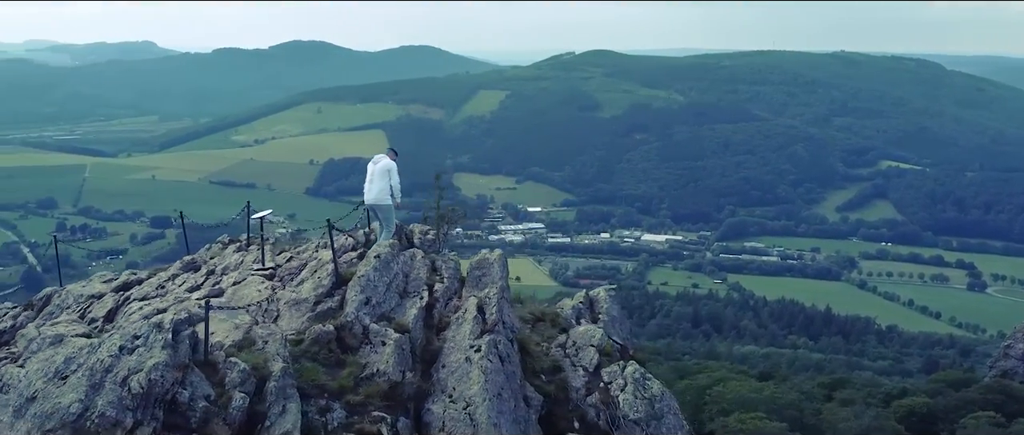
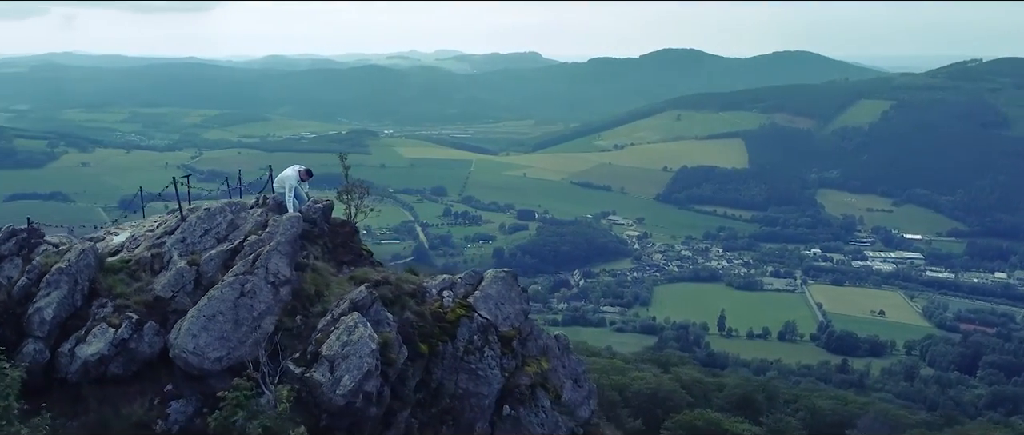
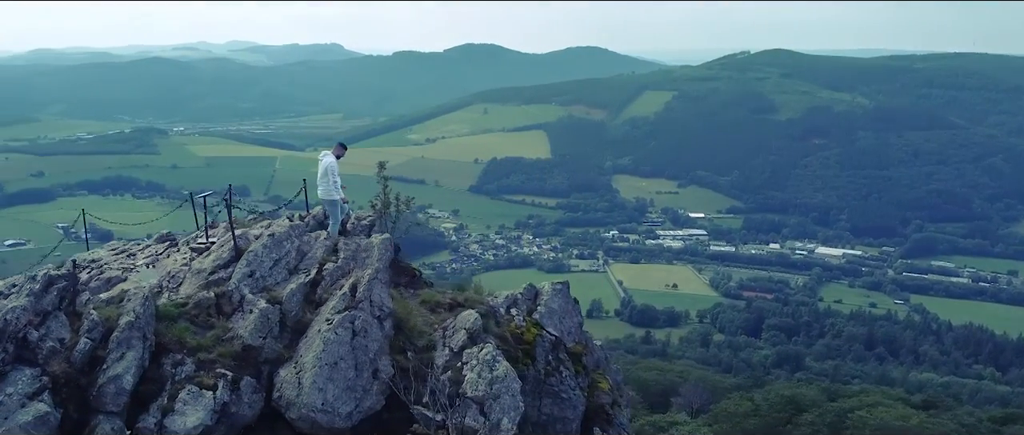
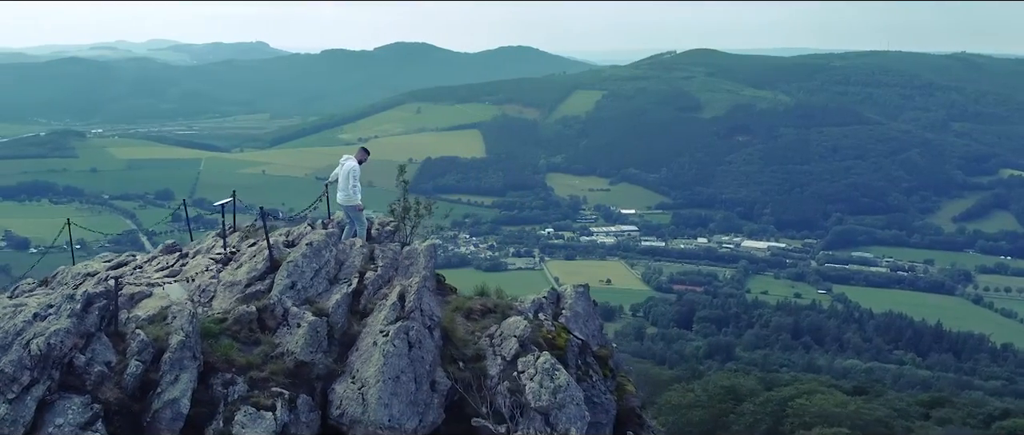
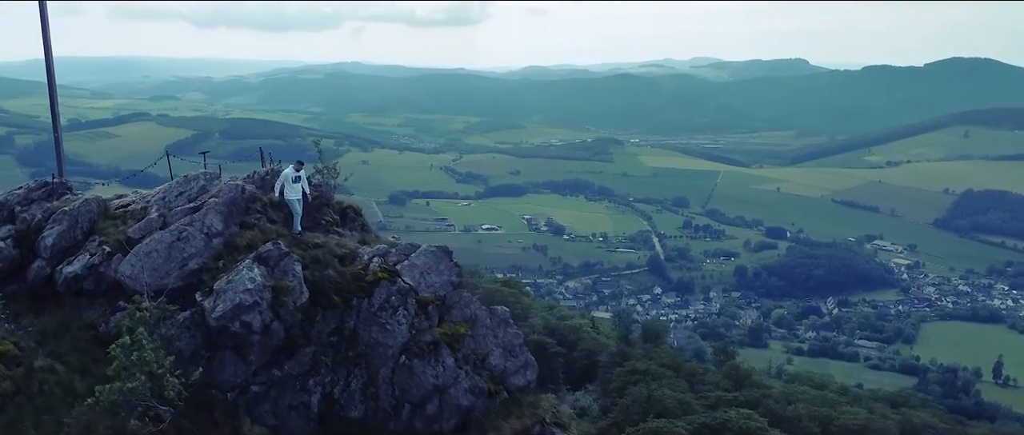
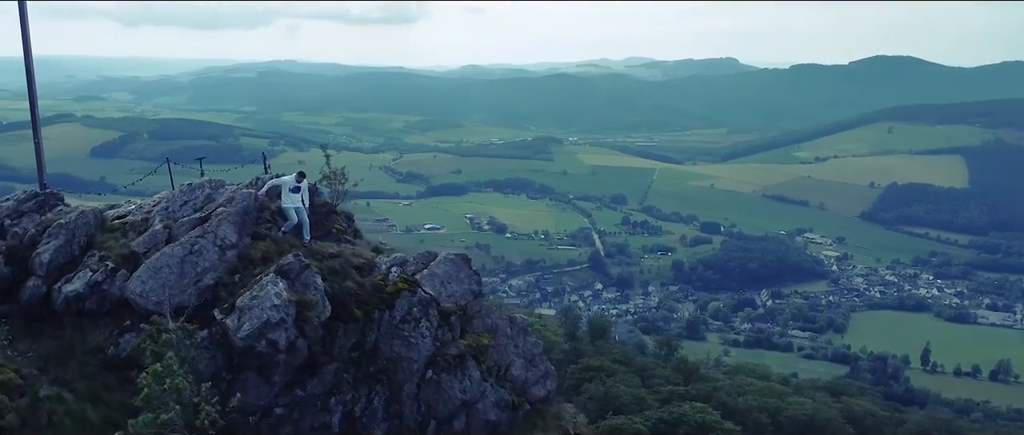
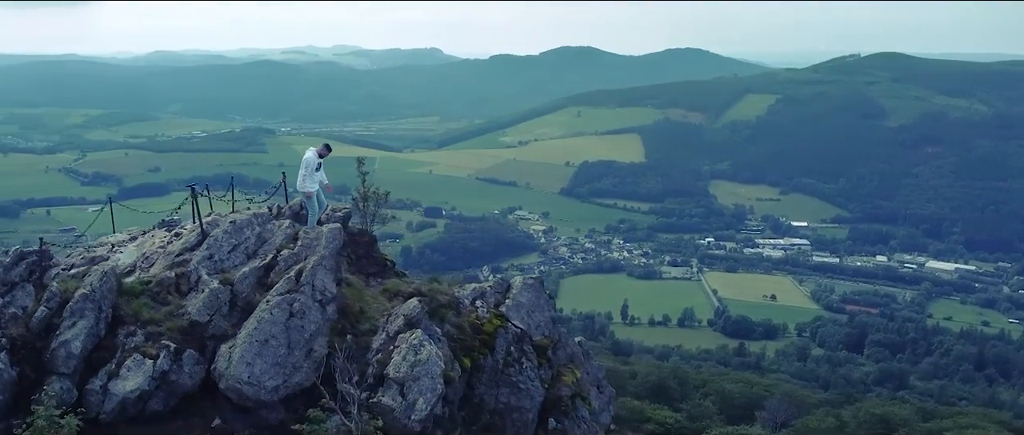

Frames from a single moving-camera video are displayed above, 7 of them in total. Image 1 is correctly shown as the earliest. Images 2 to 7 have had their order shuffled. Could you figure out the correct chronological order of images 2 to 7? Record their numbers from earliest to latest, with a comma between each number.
4, 3, 7, 2, 6, 5
